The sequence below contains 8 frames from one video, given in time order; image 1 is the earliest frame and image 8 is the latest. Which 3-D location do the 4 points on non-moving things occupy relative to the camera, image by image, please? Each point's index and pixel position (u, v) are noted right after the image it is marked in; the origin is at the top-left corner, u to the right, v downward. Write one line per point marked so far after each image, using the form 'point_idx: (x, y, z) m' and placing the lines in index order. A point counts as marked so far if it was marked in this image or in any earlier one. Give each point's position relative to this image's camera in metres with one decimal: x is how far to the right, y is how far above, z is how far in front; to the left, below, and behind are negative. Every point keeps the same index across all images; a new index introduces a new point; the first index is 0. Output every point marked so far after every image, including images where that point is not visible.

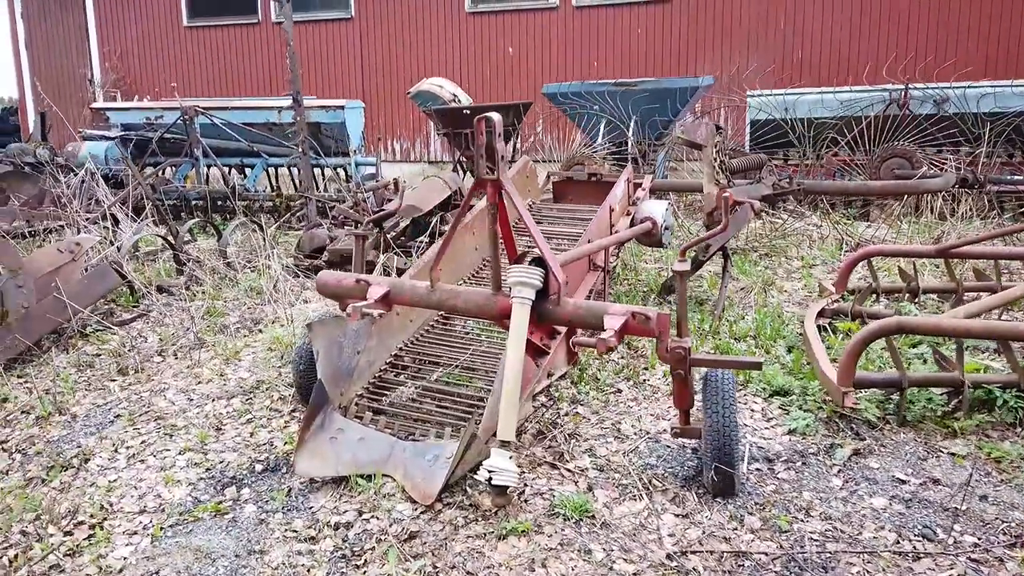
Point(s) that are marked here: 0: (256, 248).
0: (-2.3, +0.3, +6.5) m
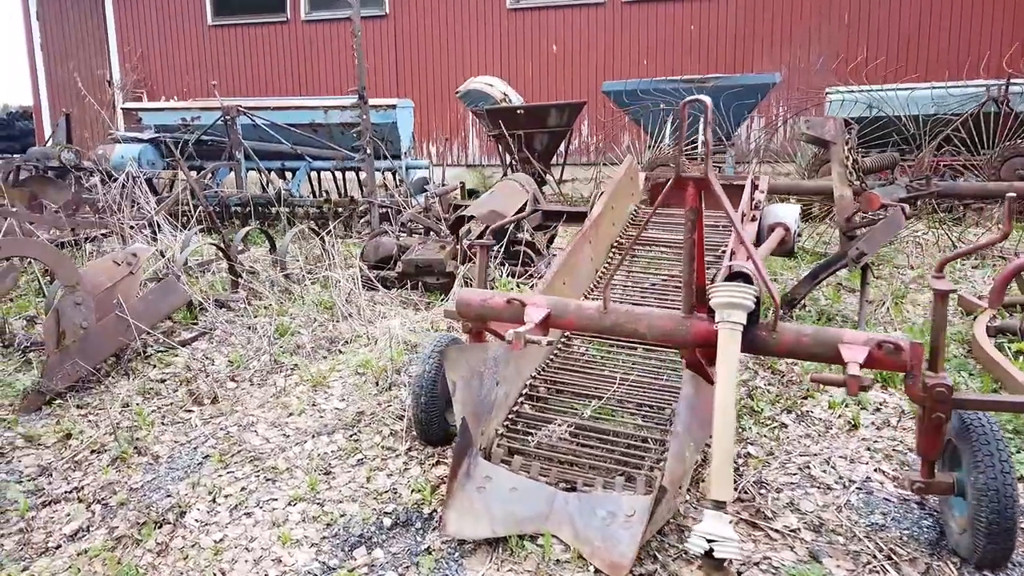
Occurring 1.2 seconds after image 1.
0: (-1.6, +0.2, +6.0) m
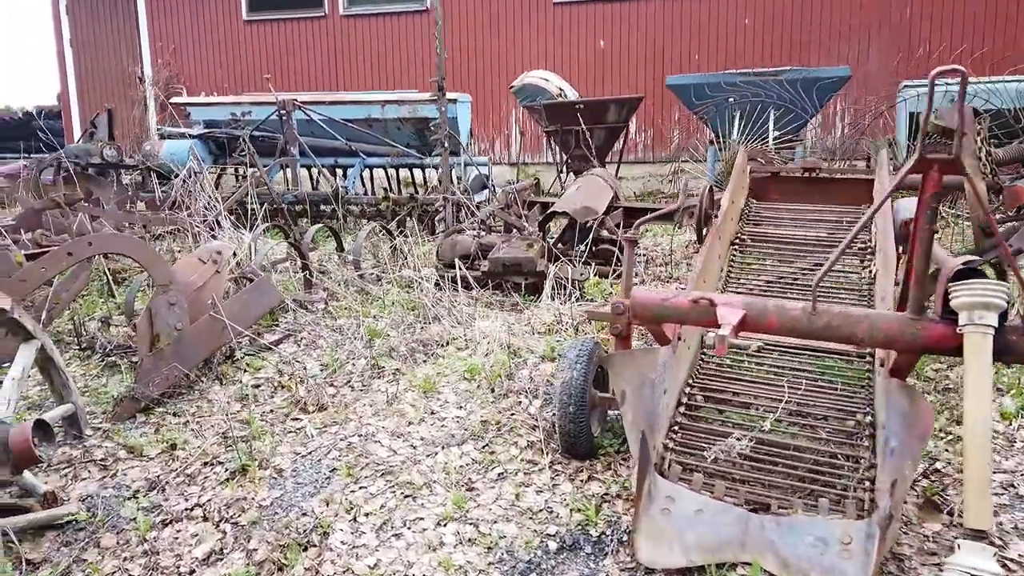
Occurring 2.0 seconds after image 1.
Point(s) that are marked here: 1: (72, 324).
0: (-0.9, +0.2, +5.8) m
1: (-2.7, -0.3, +4.6) m
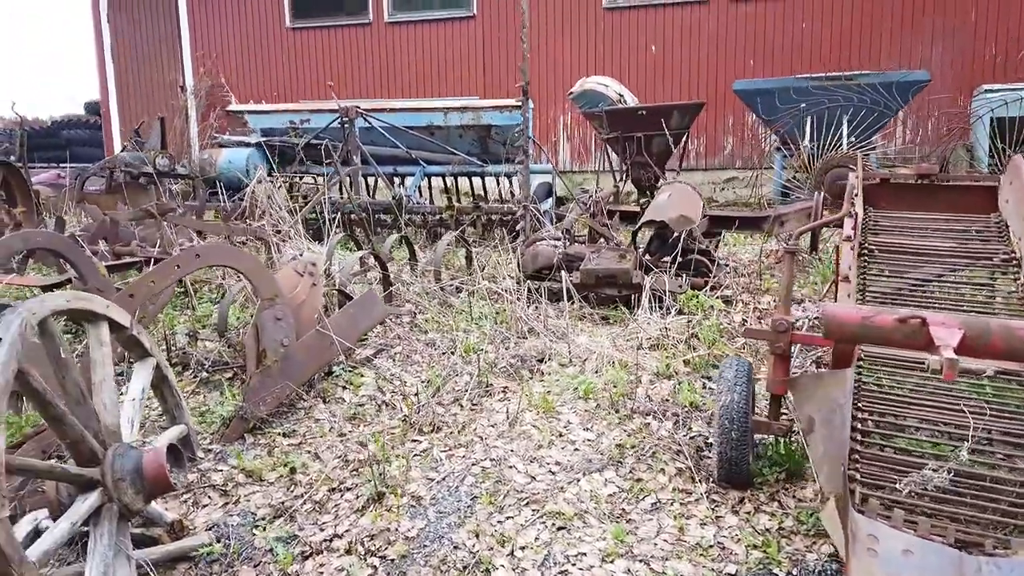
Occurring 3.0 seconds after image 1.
0: (-0.3, +0.1, +5.6) m
1: (-2.1, -0.3, +4.4) m
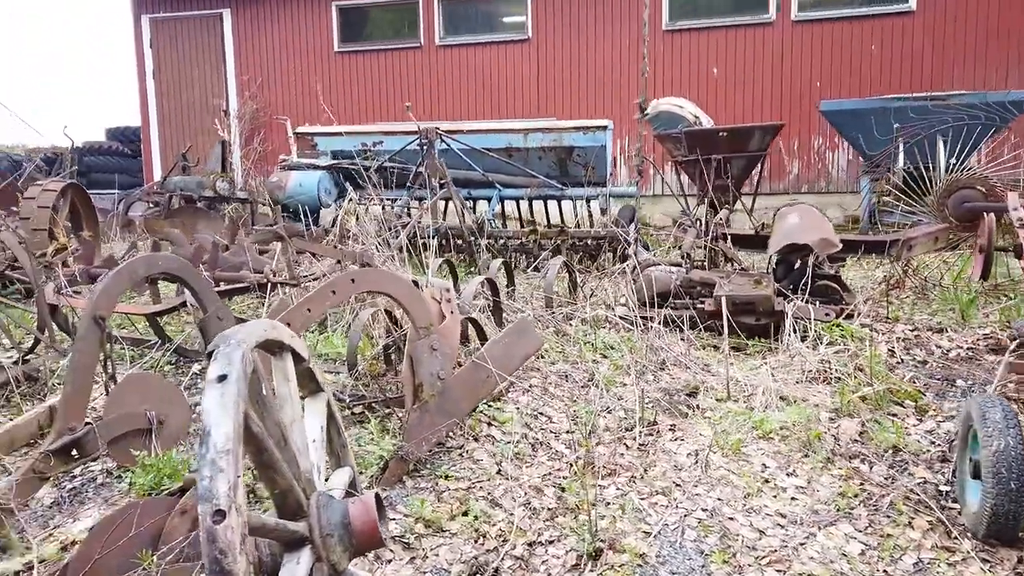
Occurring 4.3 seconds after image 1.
0: (+0.5, -0.1, +5.3) m
1: (-1.3, -0.5, +4.1) m
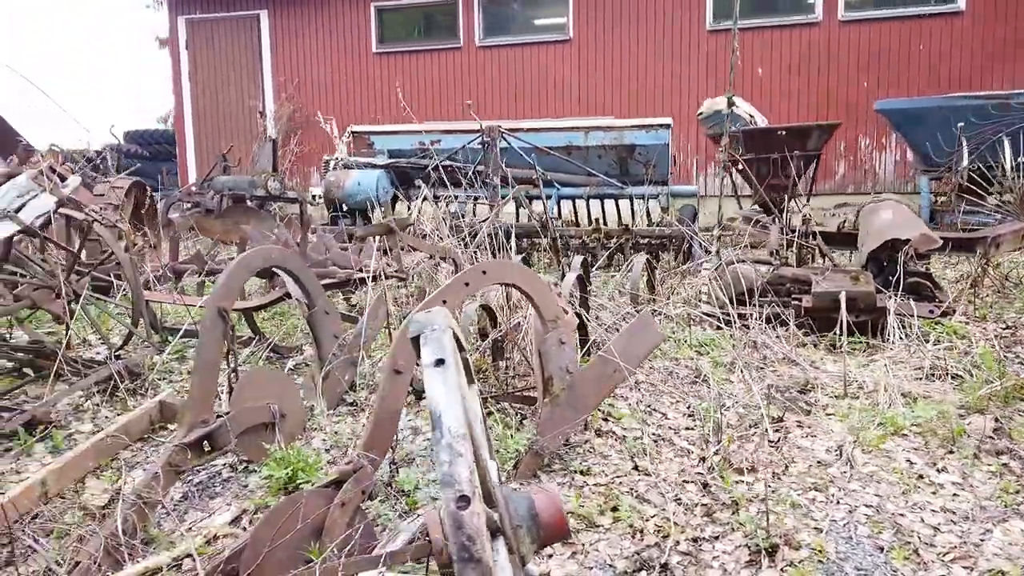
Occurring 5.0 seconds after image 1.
0: (+1.1, -0.1, +5.2) m
1: (-0.7, -0.5, +4.1) m
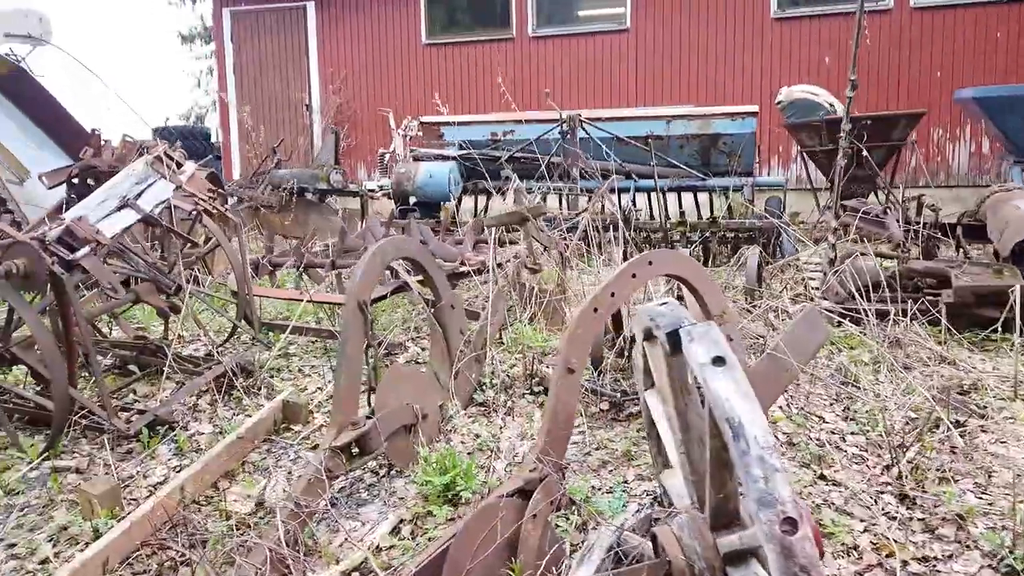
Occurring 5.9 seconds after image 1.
0: (+1.8, 0.0, +5.0) m
1: (0.0, -0.4, +3.8) m
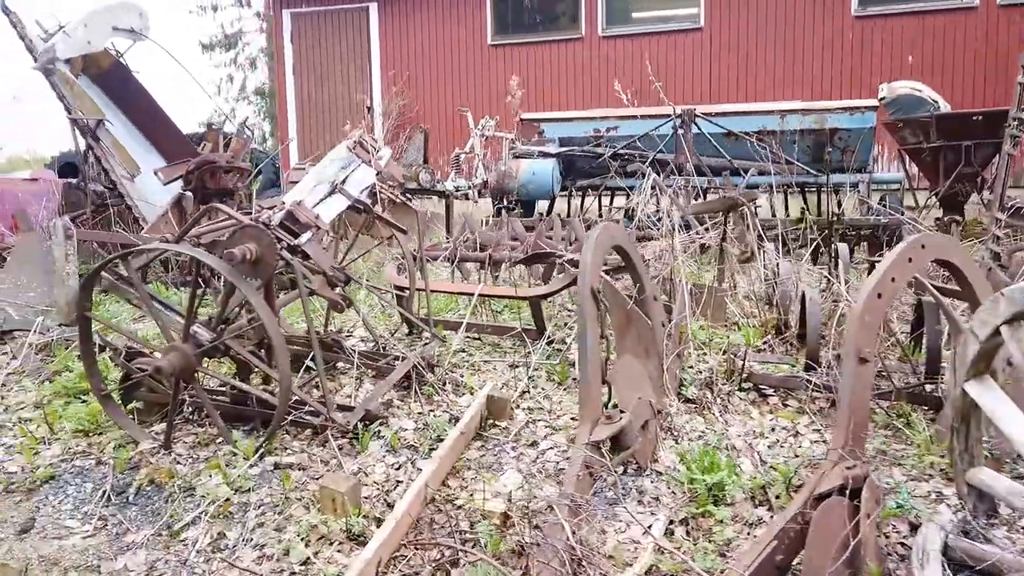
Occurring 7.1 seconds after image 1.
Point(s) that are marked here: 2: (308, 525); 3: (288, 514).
0: (+2.9, 0.0, +4.8) m
1: (+1.0, -0.4, +3.6) m
2: (-0.7, -0.9, +2.6) m
3: (-0.8, -0.8, +2.7) m
